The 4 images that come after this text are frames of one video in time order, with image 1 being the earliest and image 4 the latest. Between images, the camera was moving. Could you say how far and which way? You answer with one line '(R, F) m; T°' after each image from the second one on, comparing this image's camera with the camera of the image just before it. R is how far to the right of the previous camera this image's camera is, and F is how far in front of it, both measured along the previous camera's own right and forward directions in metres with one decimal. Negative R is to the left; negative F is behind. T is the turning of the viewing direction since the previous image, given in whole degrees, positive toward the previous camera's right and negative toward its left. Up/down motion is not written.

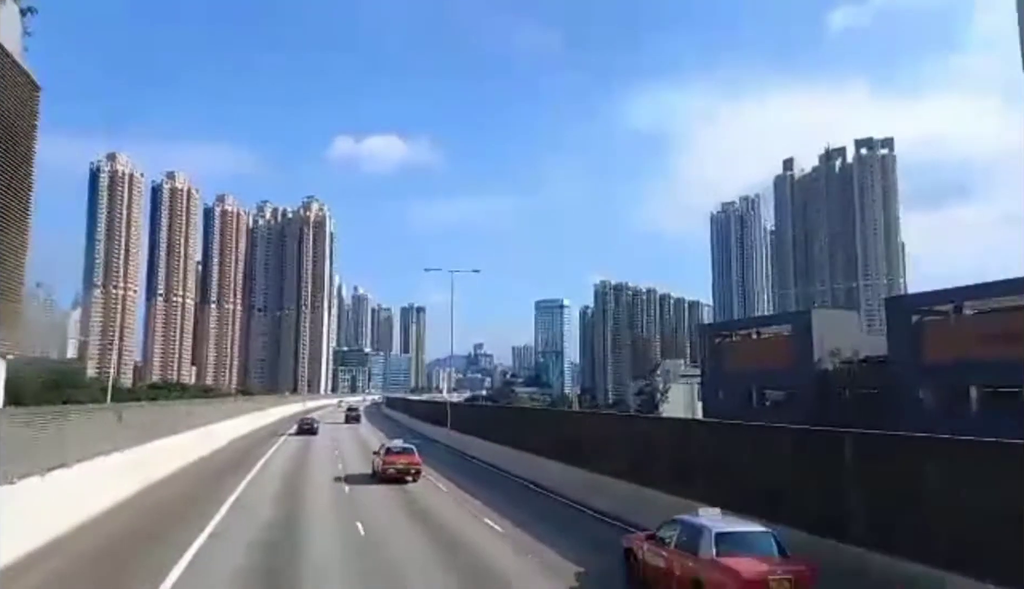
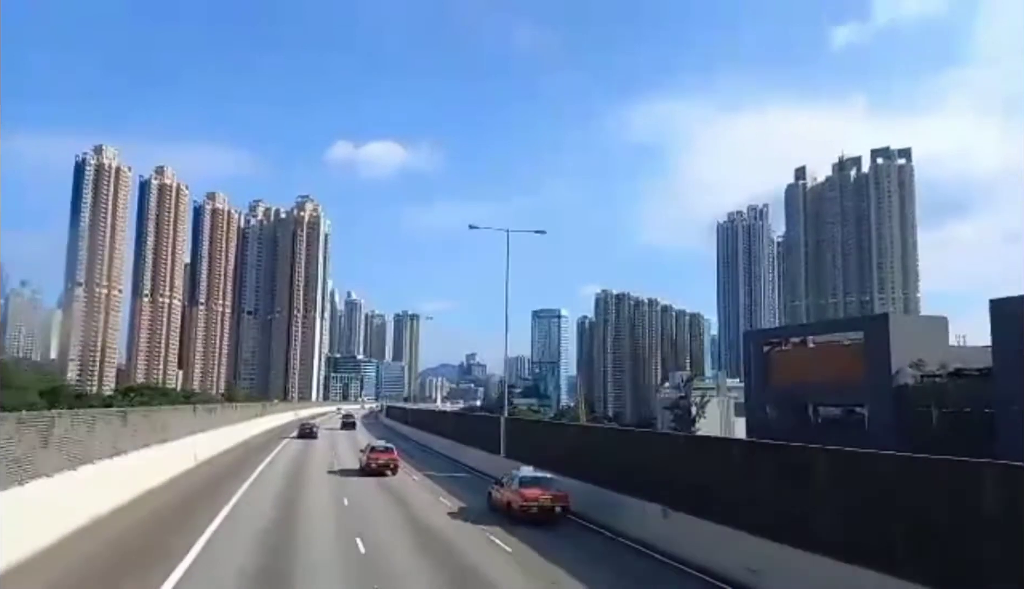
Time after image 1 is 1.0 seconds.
(-0.5, +2.0) m; 0°
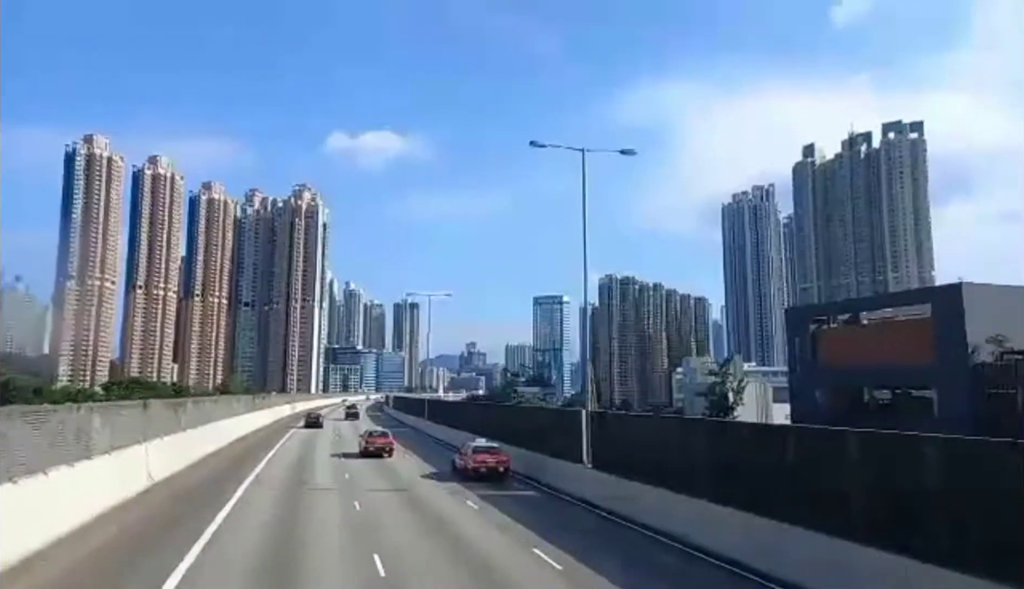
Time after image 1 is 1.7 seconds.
(-0.3, +1.3) m; 0°
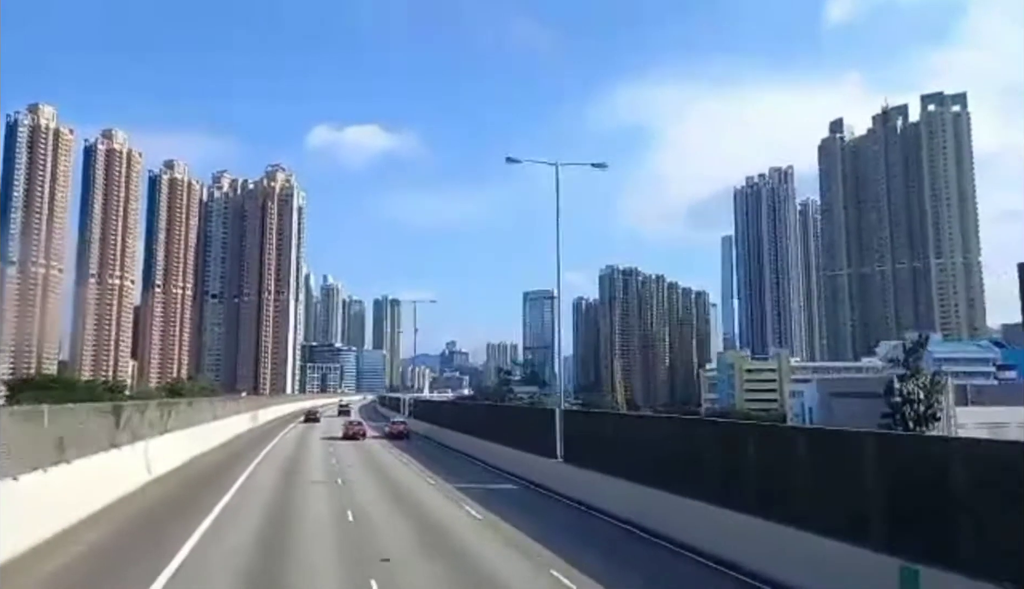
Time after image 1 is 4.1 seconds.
(-1.1, +5.0) m; +1°
